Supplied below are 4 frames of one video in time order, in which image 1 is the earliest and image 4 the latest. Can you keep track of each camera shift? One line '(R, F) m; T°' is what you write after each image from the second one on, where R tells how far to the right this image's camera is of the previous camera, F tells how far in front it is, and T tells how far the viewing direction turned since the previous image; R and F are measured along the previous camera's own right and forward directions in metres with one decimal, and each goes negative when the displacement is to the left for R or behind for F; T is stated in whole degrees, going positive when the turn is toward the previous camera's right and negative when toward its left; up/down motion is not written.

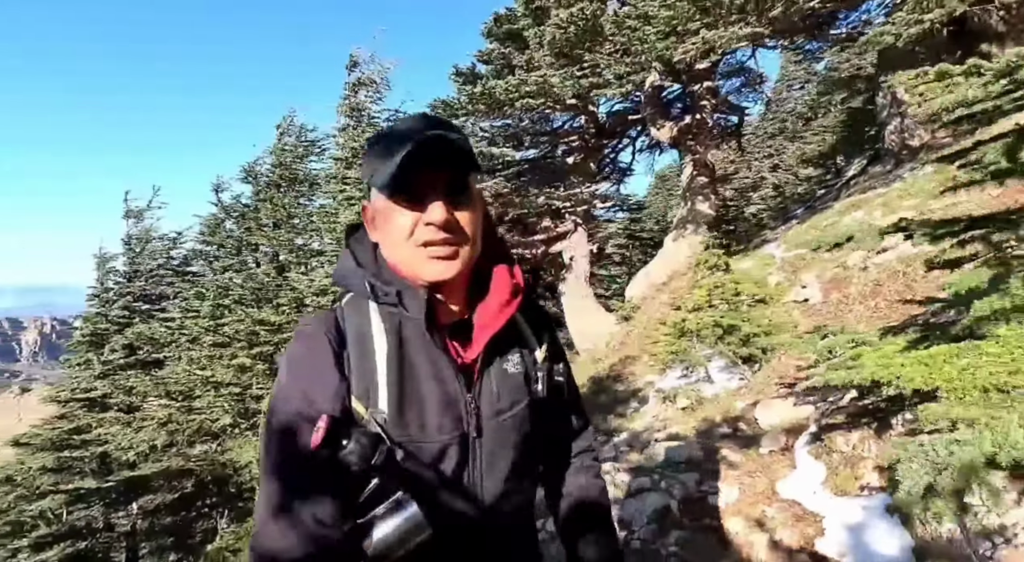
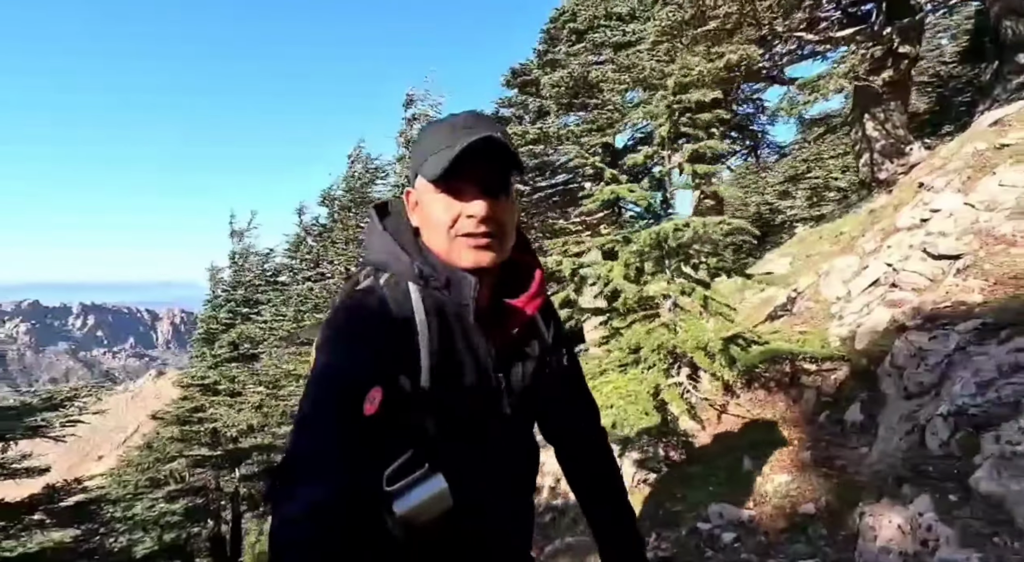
(+1.9, -2.2) m; -9°
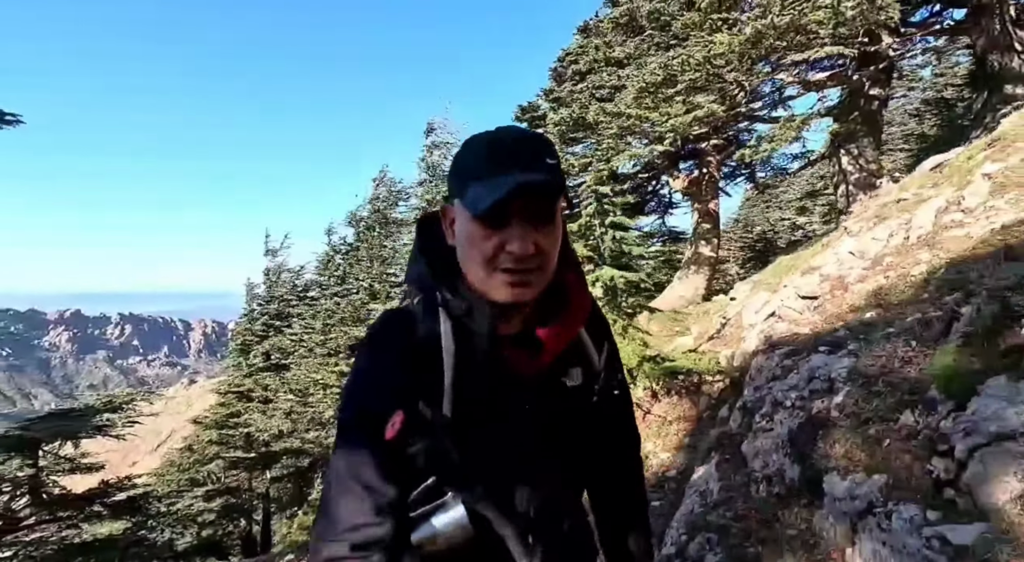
(+0.4, -1.4) m; -2°
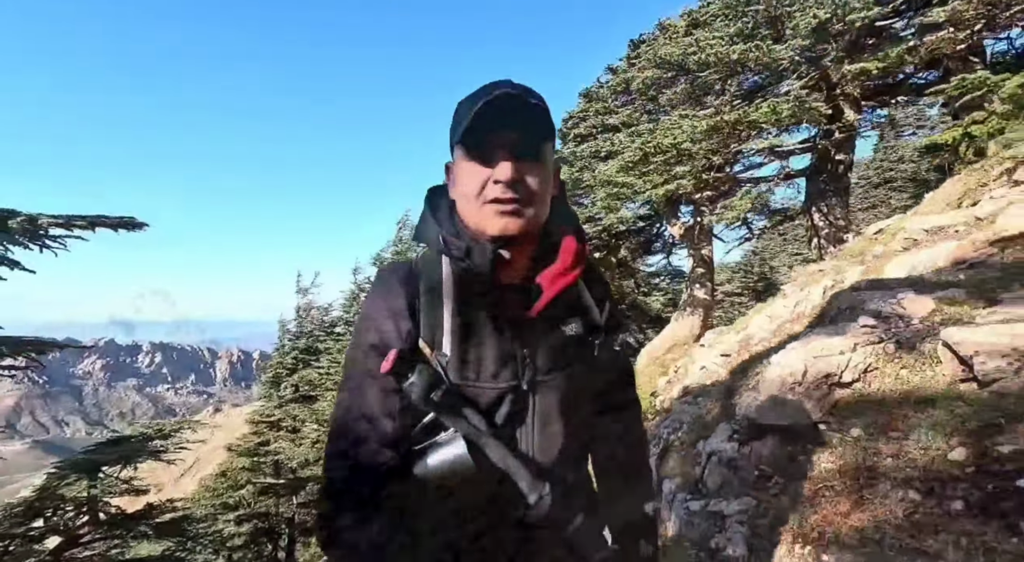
(+0.4, -1.6) m; -2°
